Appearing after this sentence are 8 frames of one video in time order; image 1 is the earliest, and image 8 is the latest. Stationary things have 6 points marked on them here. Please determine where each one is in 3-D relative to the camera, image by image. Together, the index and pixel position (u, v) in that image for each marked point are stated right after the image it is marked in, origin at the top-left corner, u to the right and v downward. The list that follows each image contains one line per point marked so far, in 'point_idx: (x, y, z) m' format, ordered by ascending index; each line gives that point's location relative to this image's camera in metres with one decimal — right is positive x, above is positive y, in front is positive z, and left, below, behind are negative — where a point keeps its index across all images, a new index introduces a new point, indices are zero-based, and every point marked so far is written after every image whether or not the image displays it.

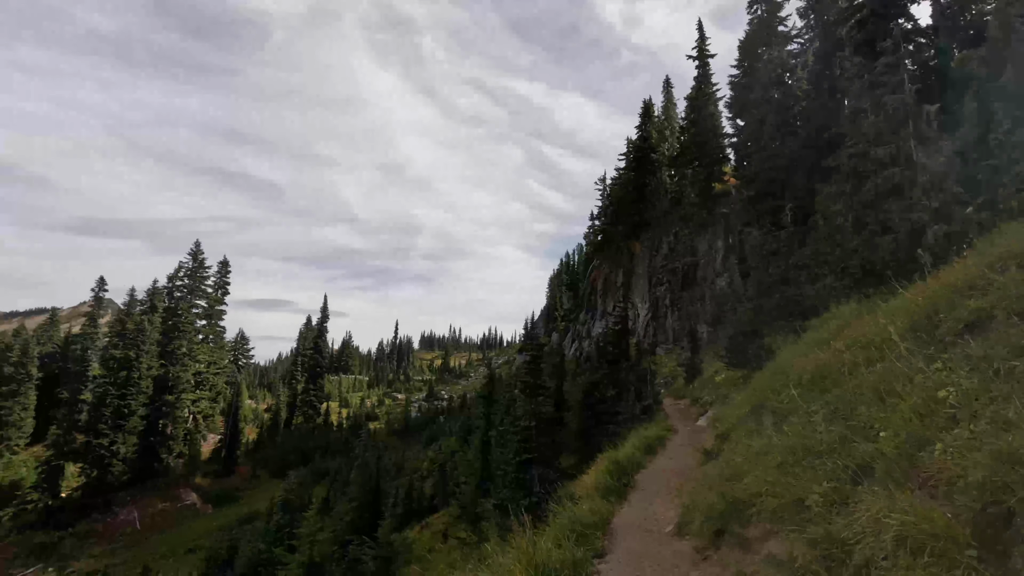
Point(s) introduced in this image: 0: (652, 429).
0: (+4.9, -4.8, +18.2) m
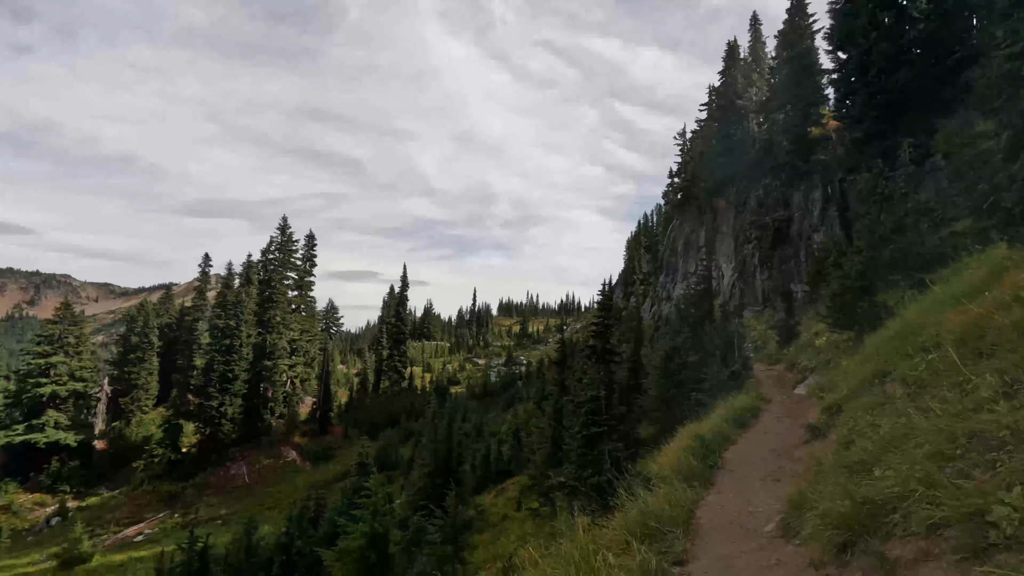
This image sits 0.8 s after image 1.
0: (+7.2, -3.4, +16.6) m
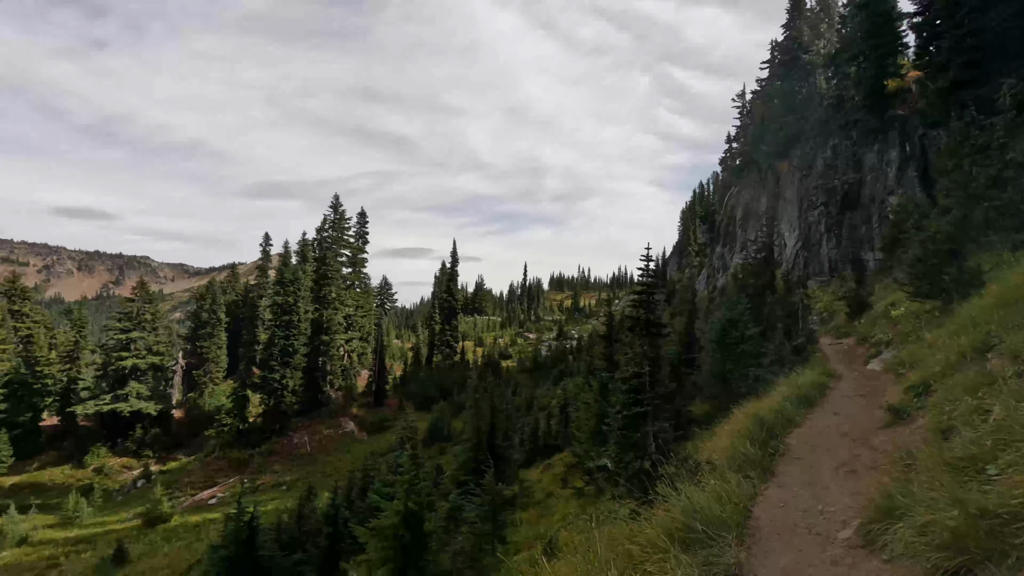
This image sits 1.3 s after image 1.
0: (+8.5, -2.4, +15.4) m
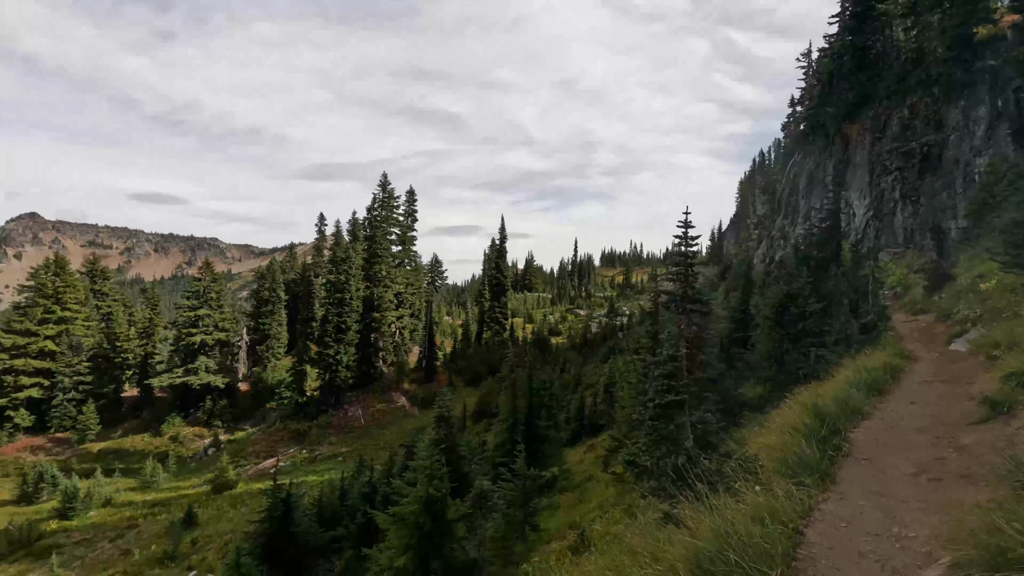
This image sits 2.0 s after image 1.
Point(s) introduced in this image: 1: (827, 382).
0: (+9.5, -1.7, +13.9) m
1: (+6.9, -2.1, +11.8) m
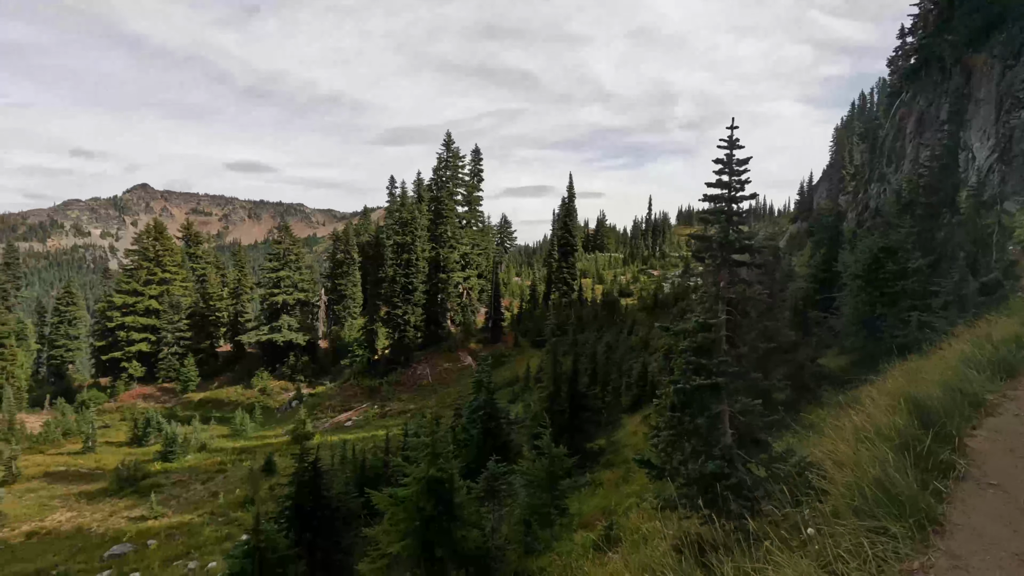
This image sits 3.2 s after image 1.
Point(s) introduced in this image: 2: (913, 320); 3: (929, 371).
0: (+10.3, -0.7, +11.3) m
1: (+7.5, -1.2, +9.6) m
2: (+14.0, -1.1, +18.6) m
3: (+6.9, -1.3, +8.8) m
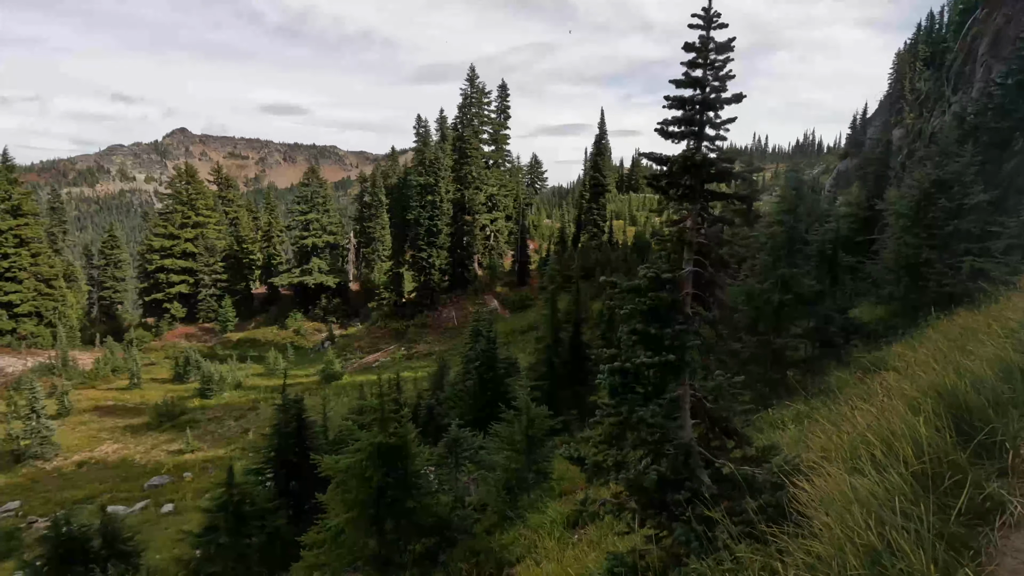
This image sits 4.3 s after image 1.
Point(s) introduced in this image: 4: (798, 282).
0: (+10.1, +0.4, +9.6) m
1: (+7.1, -0.3, +8.1) m
2: (+14.2, +0.7, +16.6) m
3: (+6.5, -0.5, +7.4) m
4: (+7.8, +0.1, +15.1) m
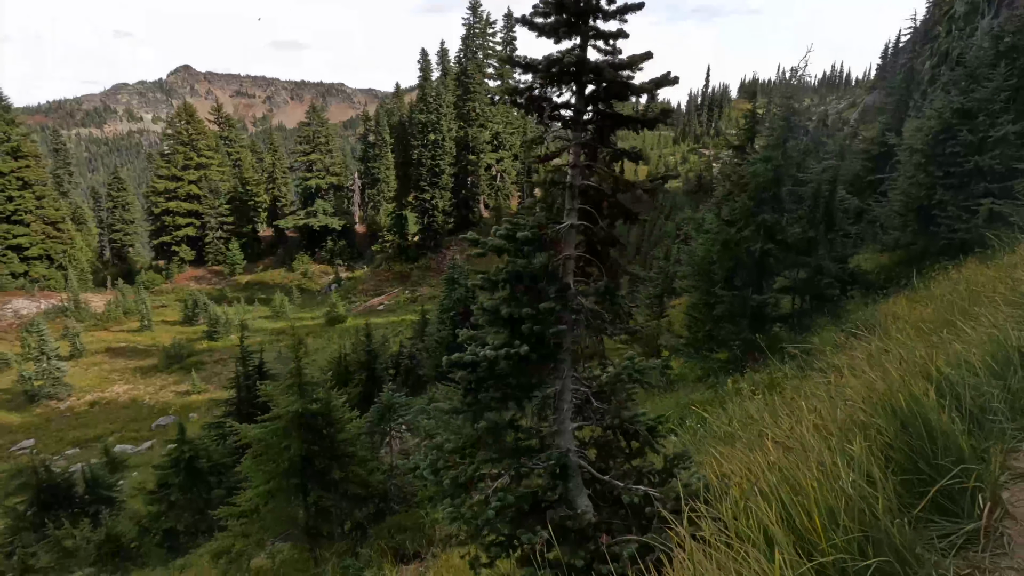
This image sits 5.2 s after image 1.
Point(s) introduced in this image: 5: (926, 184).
0: (+9.4, +1.3, +8.4) m
1: (+6.4, +0.4, +7.1) m
2: (+13.7, +2.4, +15.3) m
3: (+5.8, +0.2, +6.4) m
4: (+7.3, +1.6, +14.0) m
5: (+13.6, +3.4, +17.4) m
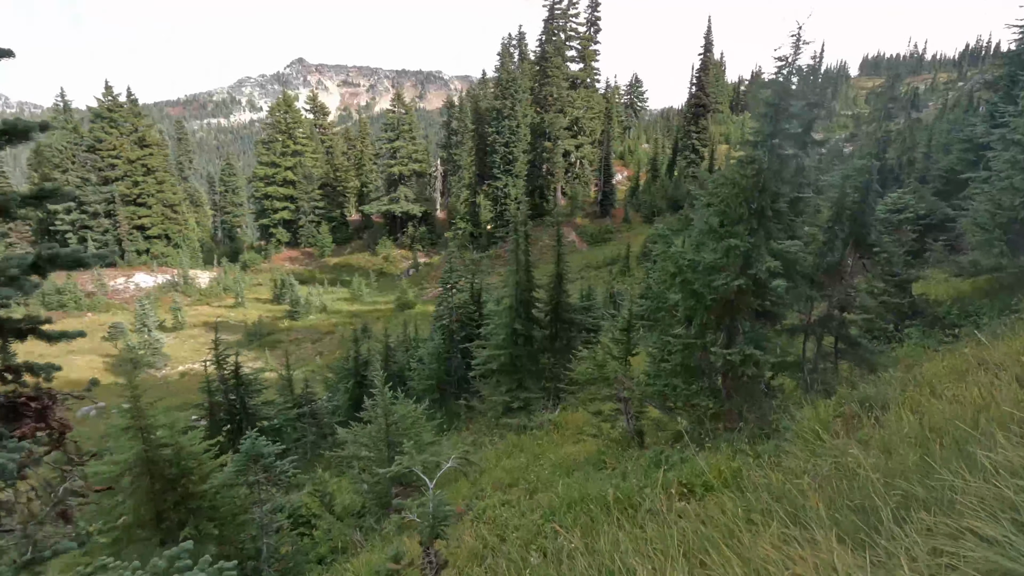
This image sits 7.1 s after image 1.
0: (+8.6, +0.6, +5.6) m
1: (+5.4, -0.2, +4.8) m
2: (+14.0, +1.7, +11.7) m
3: (+4.7, -0.4, +4.3) m
4: (+7.4, +1.2, +11.4) m
5: (+14.3, +2.8, +13.7) m
